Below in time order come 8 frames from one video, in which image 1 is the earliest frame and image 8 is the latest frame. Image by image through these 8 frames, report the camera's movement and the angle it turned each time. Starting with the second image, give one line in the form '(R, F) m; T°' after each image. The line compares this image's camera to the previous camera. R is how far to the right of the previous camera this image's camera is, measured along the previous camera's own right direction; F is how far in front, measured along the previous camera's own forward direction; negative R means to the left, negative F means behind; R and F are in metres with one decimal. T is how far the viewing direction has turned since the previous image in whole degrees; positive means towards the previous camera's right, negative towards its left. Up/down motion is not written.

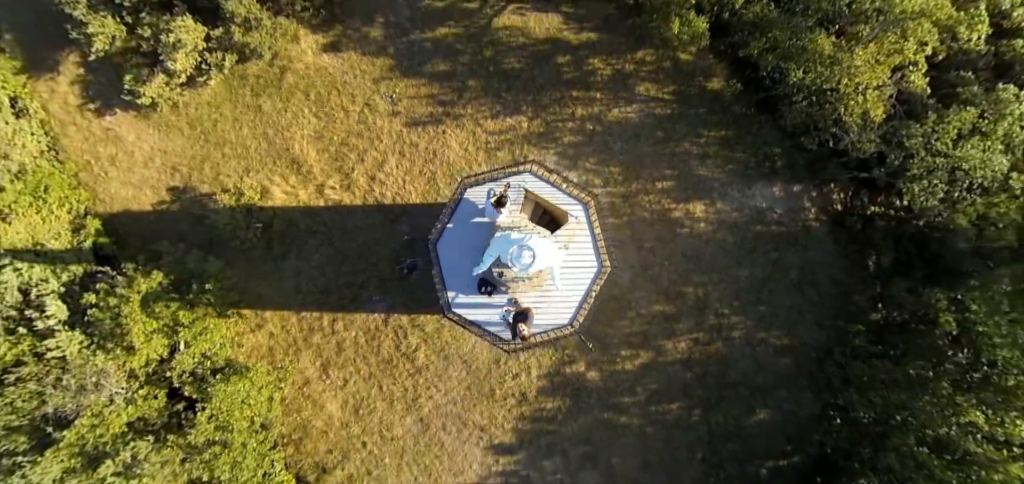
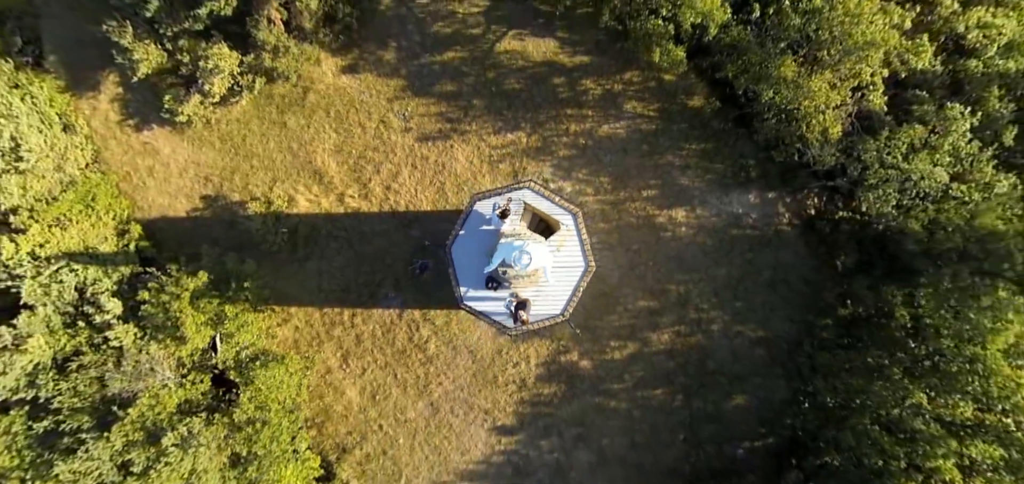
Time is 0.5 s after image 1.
(0.0, -1.4) m; 0°
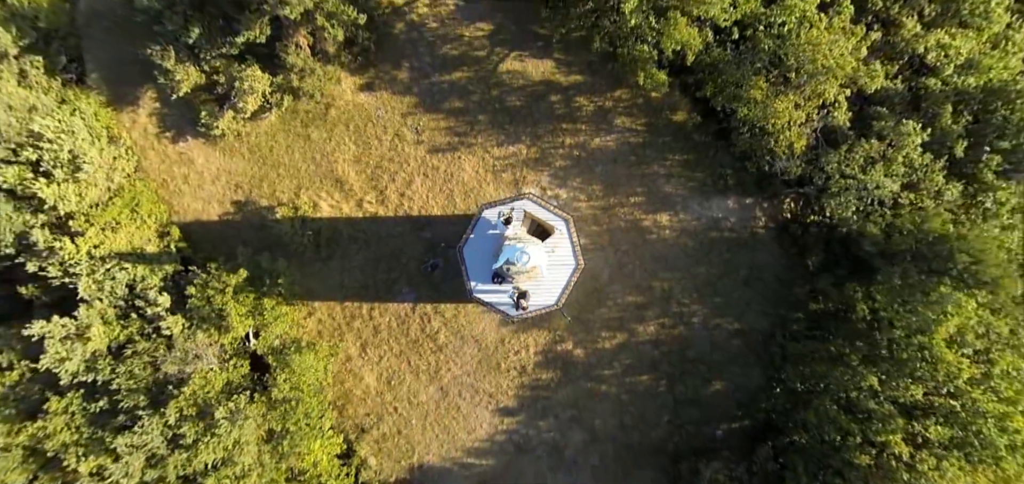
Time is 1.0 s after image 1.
(0.0, -1.5) m; 0°
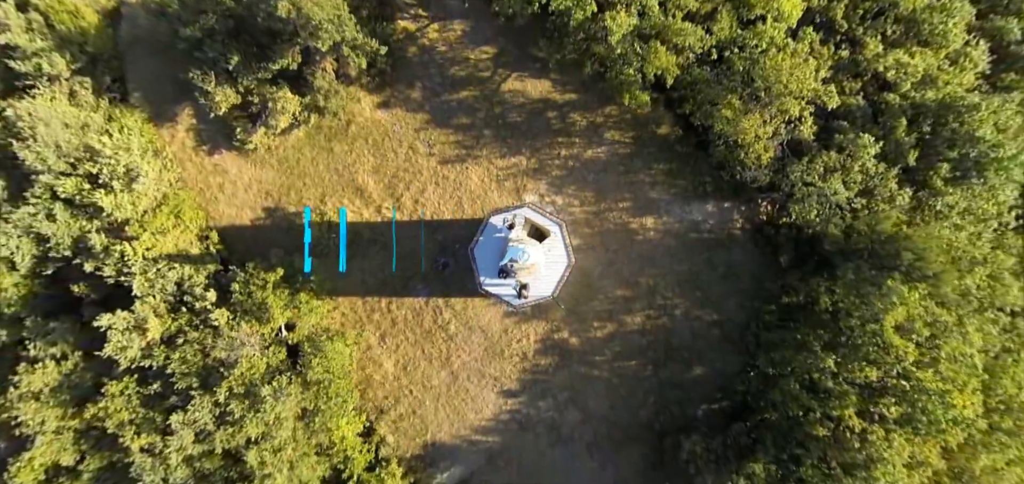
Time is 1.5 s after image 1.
(-0.1, -1.9) m; 0°
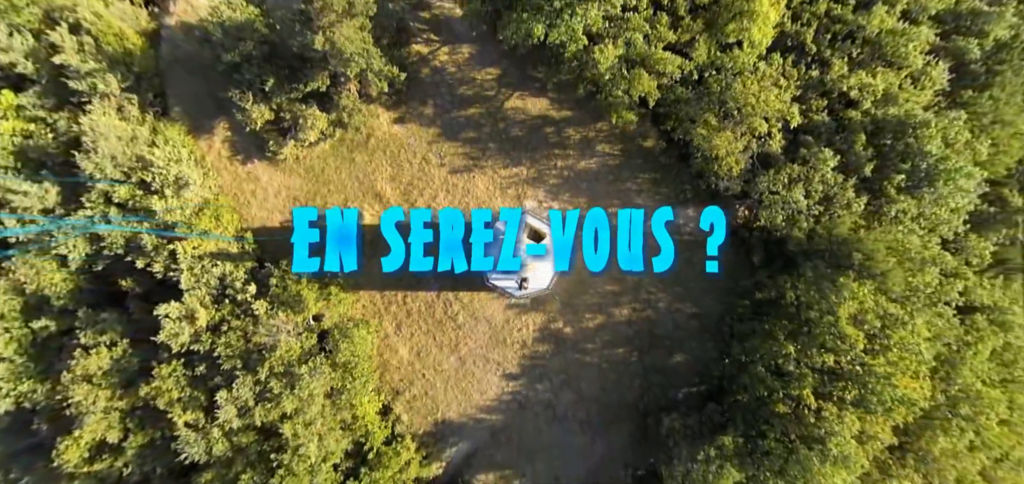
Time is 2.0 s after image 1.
(-0.1, -2.2) m; 0°
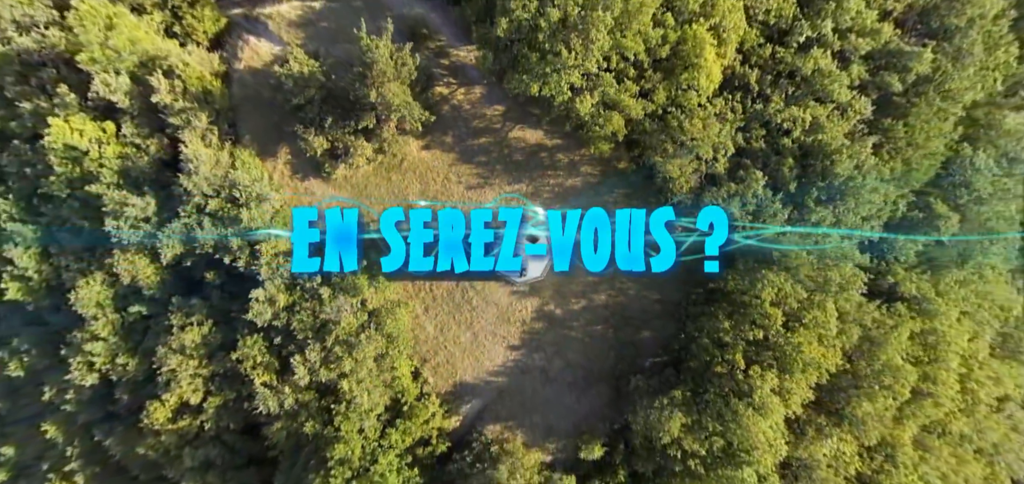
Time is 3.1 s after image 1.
(-0.1, -5.4) m; 0°
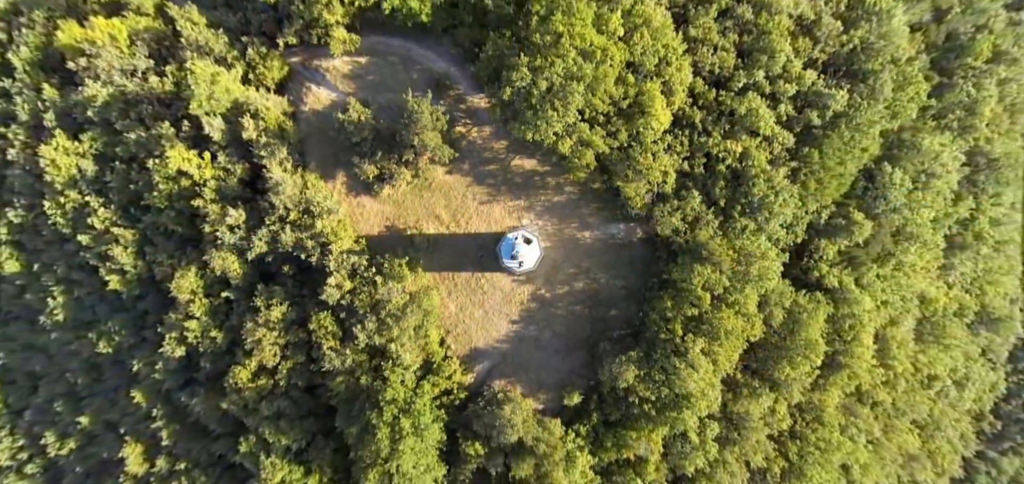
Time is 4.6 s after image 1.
(-0.1, -8.4) m; 0°
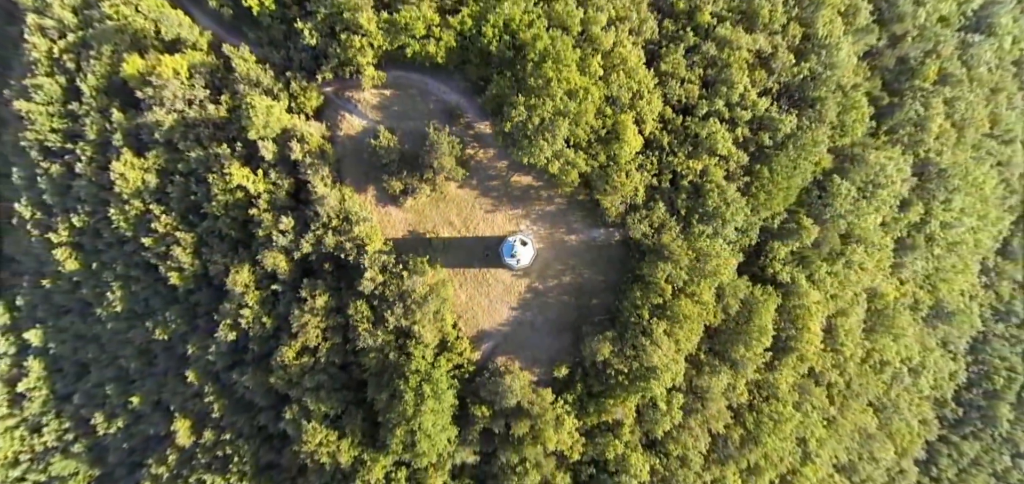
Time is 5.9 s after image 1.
(+0.1, -7.5) m; 0°
